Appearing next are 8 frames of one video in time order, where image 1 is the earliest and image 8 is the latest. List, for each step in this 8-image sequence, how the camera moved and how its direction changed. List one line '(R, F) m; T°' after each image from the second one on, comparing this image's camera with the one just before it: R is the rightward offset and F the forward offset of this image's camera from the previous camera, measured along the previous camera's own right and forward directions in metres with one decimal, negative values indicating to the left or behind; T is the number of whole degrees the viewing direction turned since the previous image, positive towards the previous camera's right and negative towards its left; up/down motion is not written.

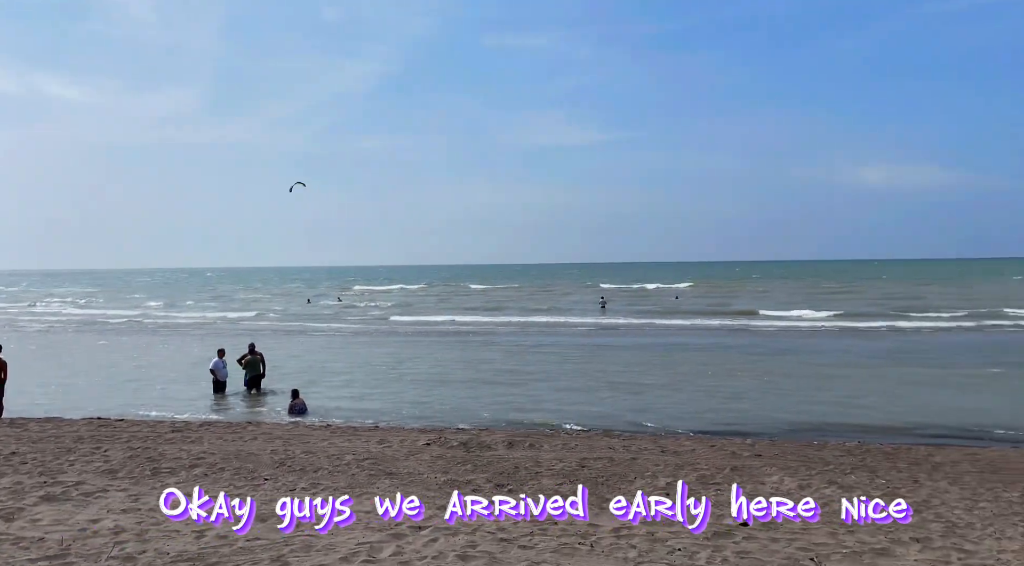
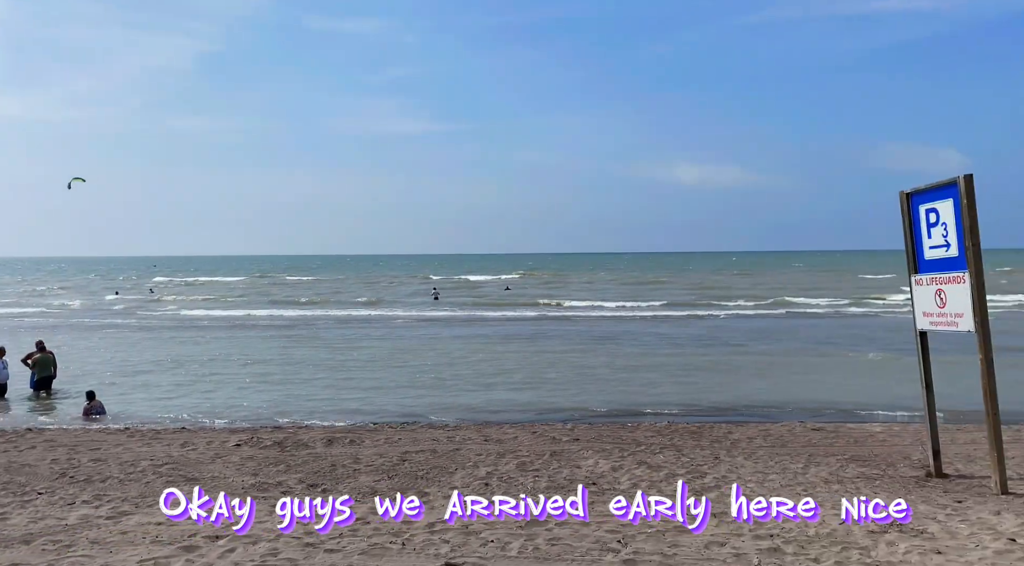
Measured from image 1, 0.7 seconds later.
(+0.1, 0.0) m; +11°
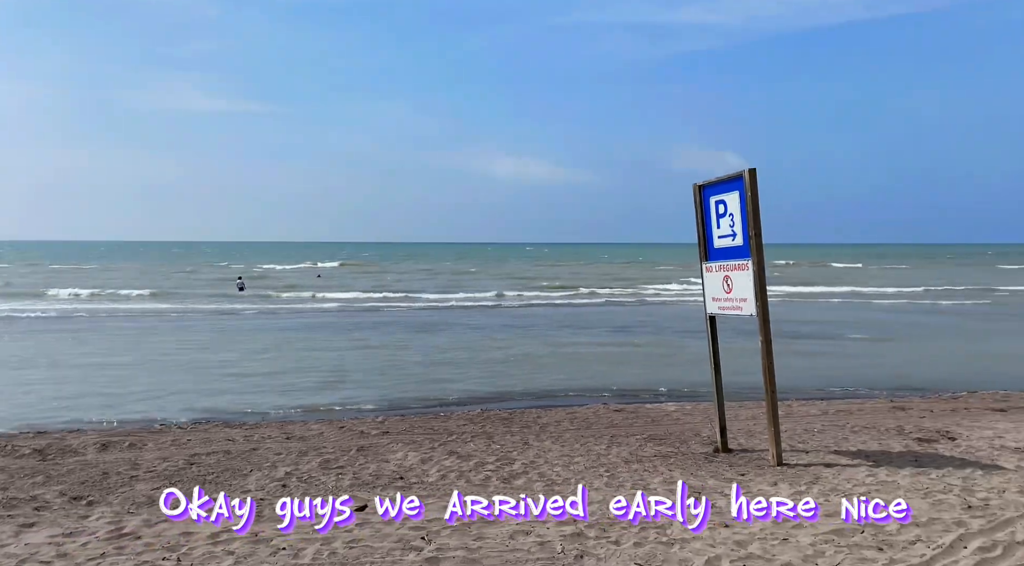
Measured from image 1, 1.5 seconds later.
(+0.1, +0.2) m; +12°
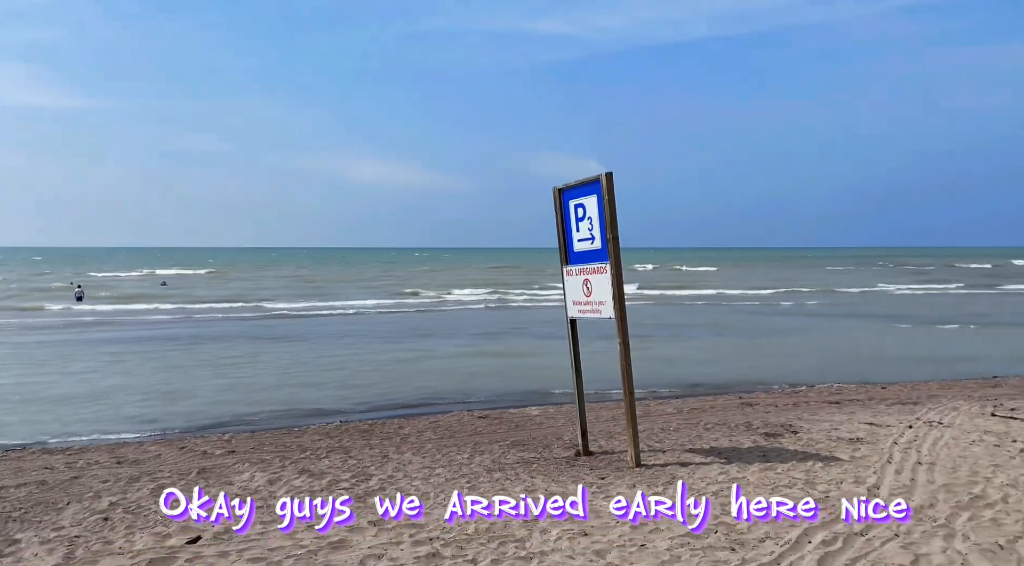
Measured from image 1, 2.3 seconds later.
(+0.1, +0.2) m; +9°
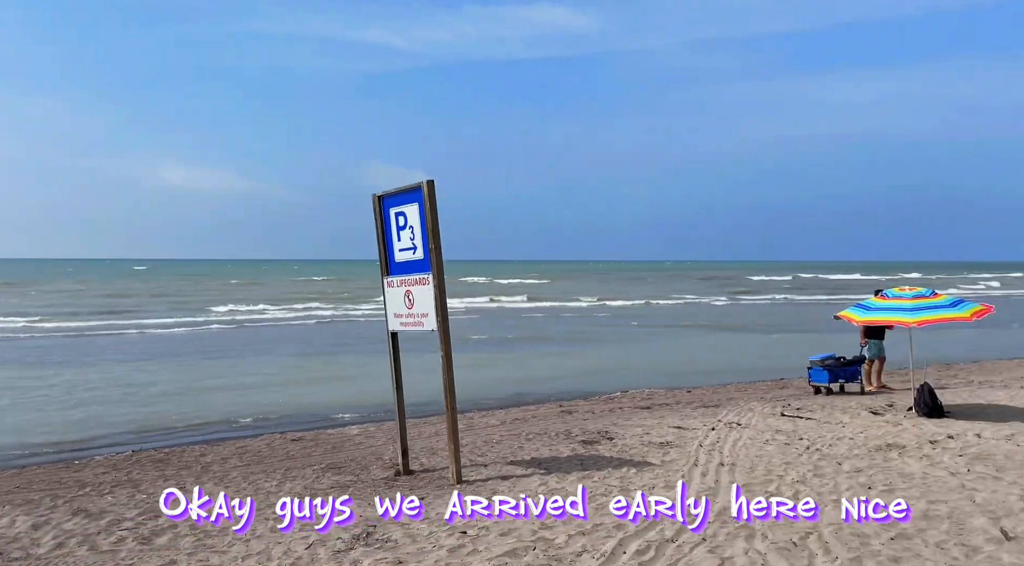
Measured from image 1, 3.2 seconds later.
(+0.1, +0.3) m; +11°
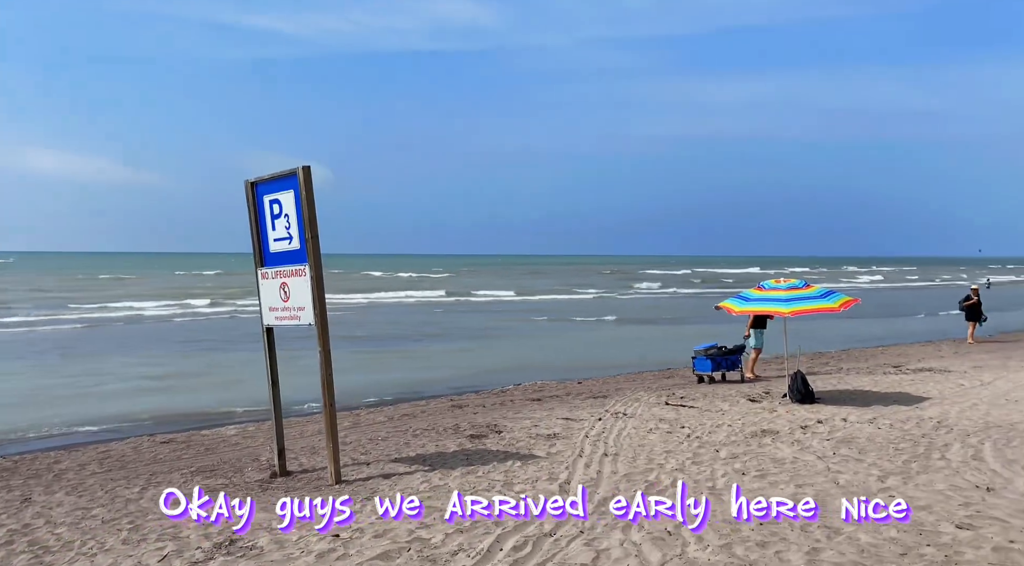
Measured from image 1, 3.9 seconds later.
(+0.1, +0.1) m; +7°
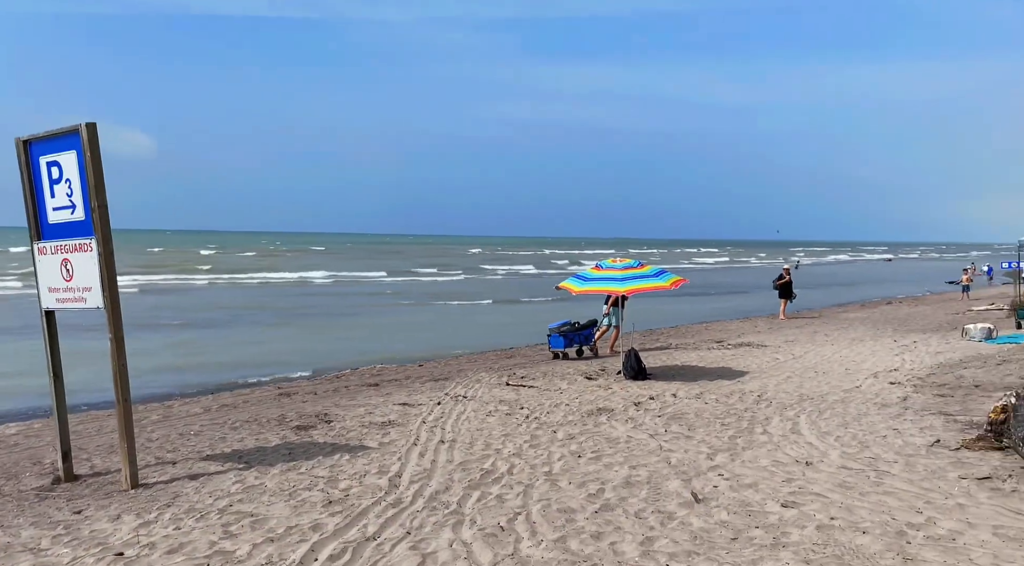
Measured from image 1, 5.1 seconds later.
(+0.1, +0.4) m; +10°
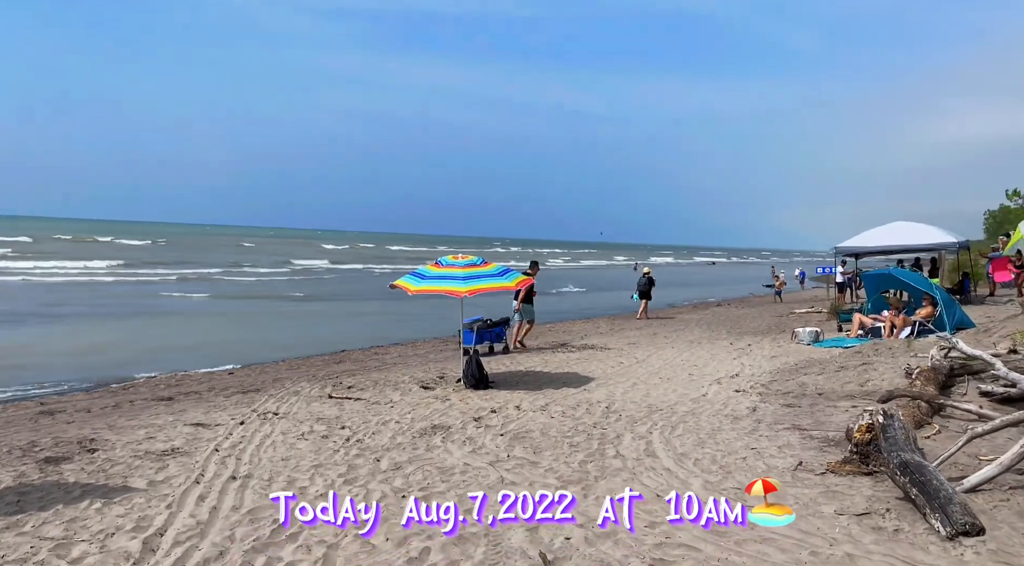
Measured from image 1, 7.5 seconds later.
(+0.2, +1.3) m; +10°
